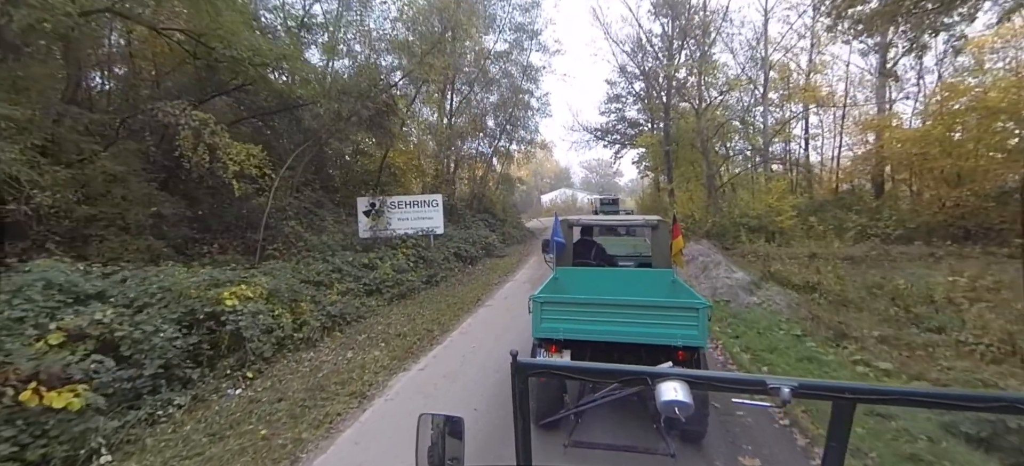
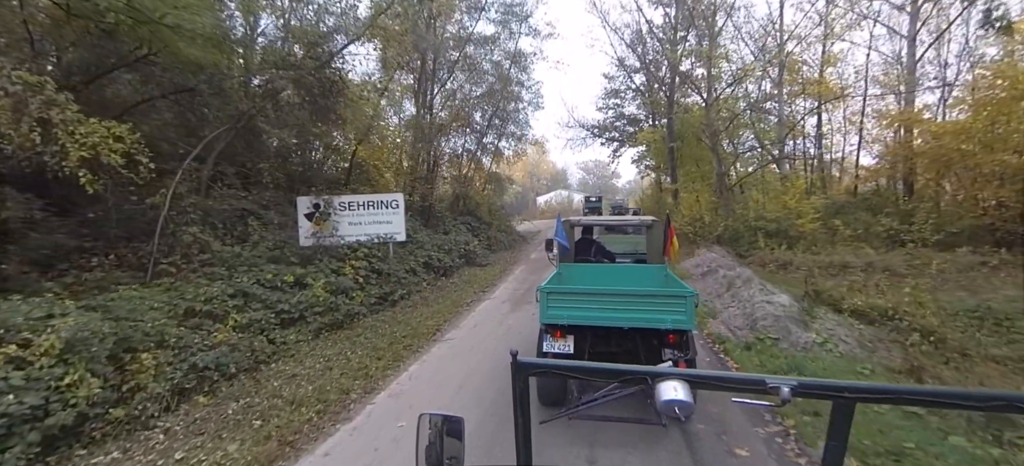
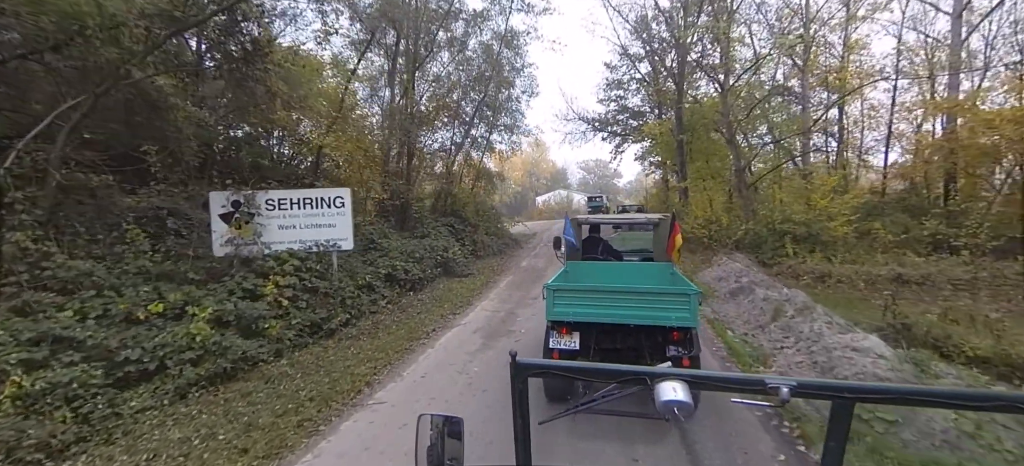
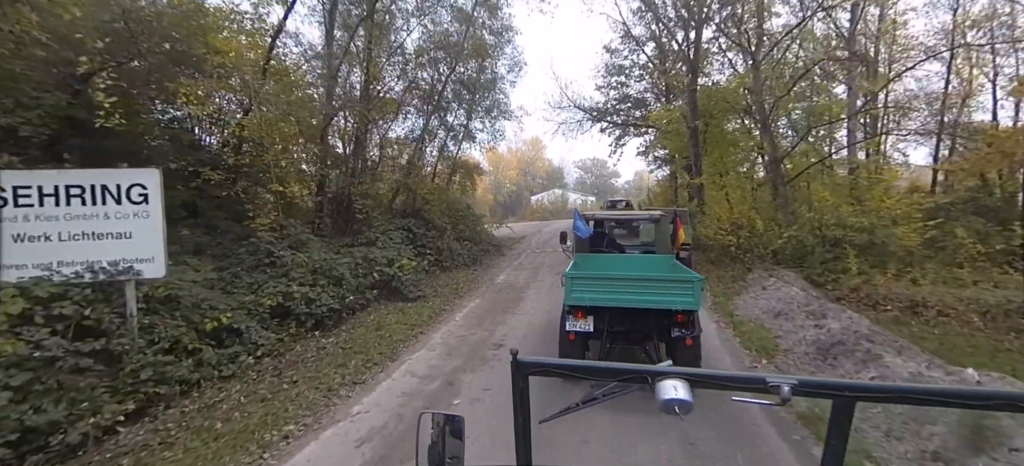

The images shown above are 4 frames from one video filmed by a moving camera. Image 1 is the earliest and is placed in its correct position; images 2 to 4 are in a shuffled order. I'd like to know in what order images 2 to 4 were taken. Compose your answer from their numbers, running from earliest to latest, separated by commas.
2, 3, 4
